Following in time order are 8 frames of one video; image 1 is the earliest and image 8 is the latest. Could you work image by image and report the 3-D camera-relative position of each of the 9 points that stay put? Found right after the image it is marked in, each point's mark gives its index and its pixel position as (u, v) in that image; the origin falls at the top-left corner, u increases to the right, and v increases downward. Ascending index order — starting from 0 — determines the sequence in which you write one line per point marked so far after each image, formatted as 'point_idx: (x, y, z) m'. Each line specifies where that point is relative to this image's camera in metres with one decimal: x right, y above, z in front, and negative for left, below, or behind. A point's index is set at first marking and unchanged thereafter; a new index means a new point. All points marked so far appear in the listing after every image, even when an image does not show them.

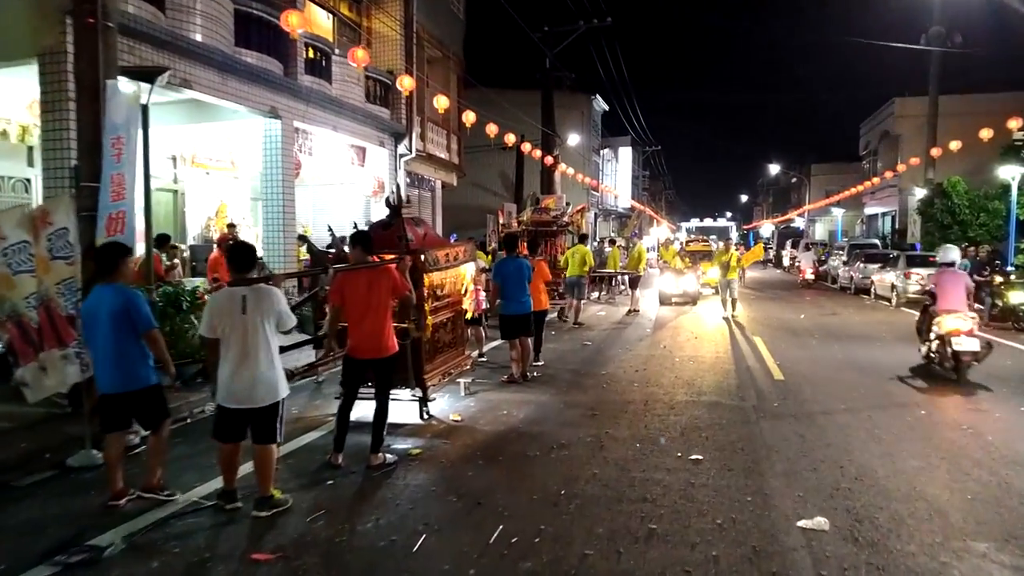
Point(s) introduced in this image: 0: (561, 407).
0: (+0.6, -1.4, +8.4) m
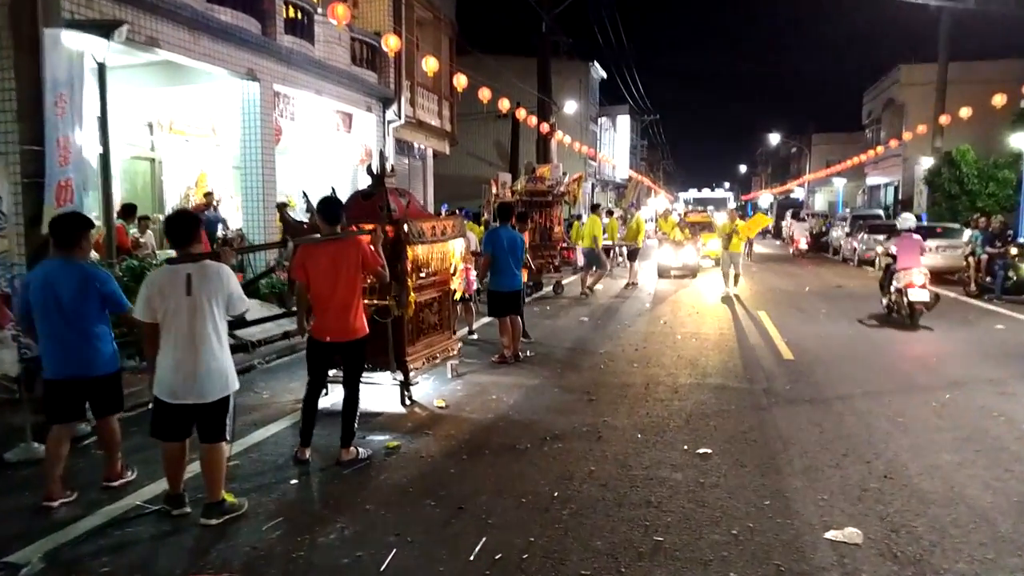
0: (+0.5, -1.1, +7.7) m
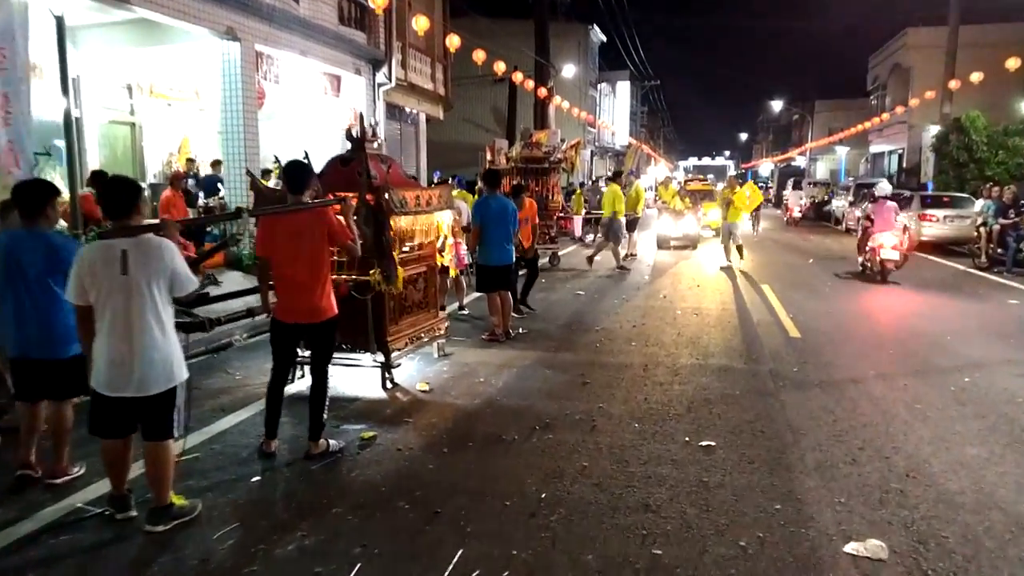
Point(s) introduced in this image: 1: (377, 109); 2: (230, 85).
0: (+0.3, -0.8, +7.2) m
1: (-3.4, +4.5, +18.5) m
2: (-5.1, +3.7, +13.2) m
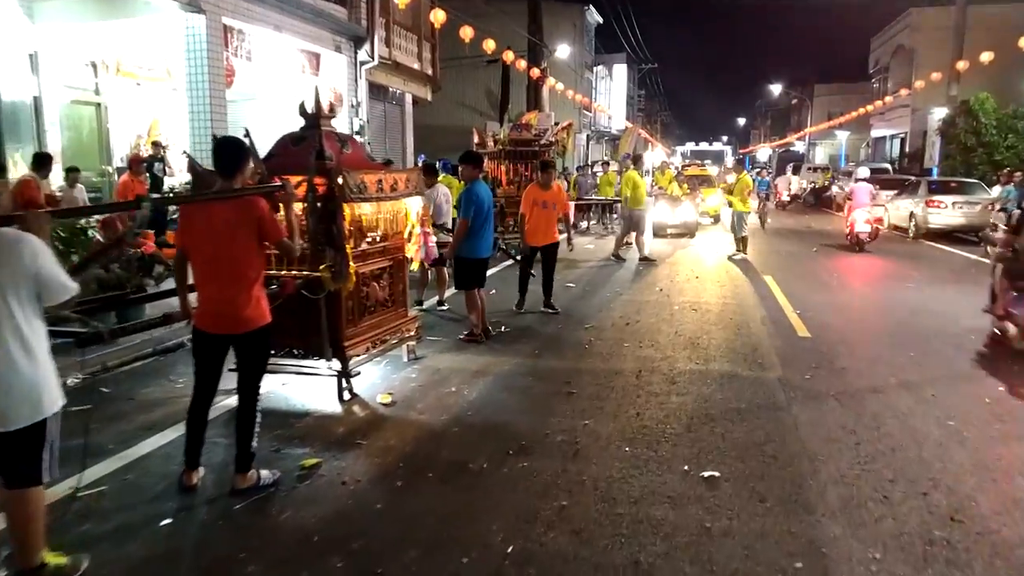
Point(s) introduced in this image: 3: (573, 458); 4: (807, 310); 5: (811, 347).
0: (+0.1, -0.8, +6.4) m
1: (-3.6, +4.7, +17.6) m
2: (-5.3, +3.8, +12.3) m
3: (+0.4, -1.1, +4.7) m
4: (+3.8, -0.3, +9.4) m
5: (+3.0, -0.6, +7.4) m
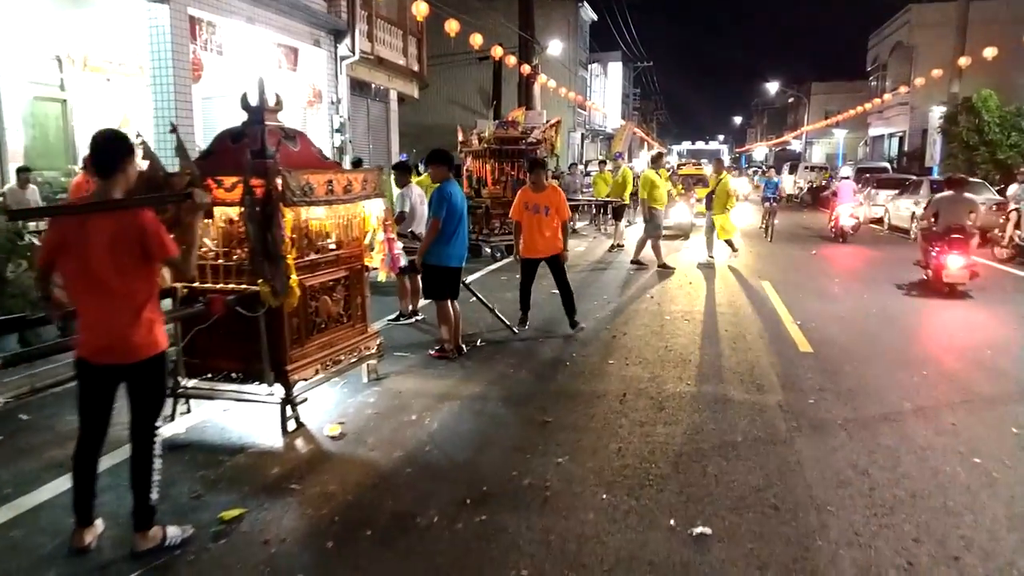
0: (-0.1, -0.9, +5.7) m
1: (-3.9, +4.6, +16.8) m
2: (-5.6, +3.7, +11.6) m
3: (+0.2, -1.2, +4.0) m
4: (+3.5, -0.4, +8.7) m
5: (+2.8, -0.7, +6.7) m
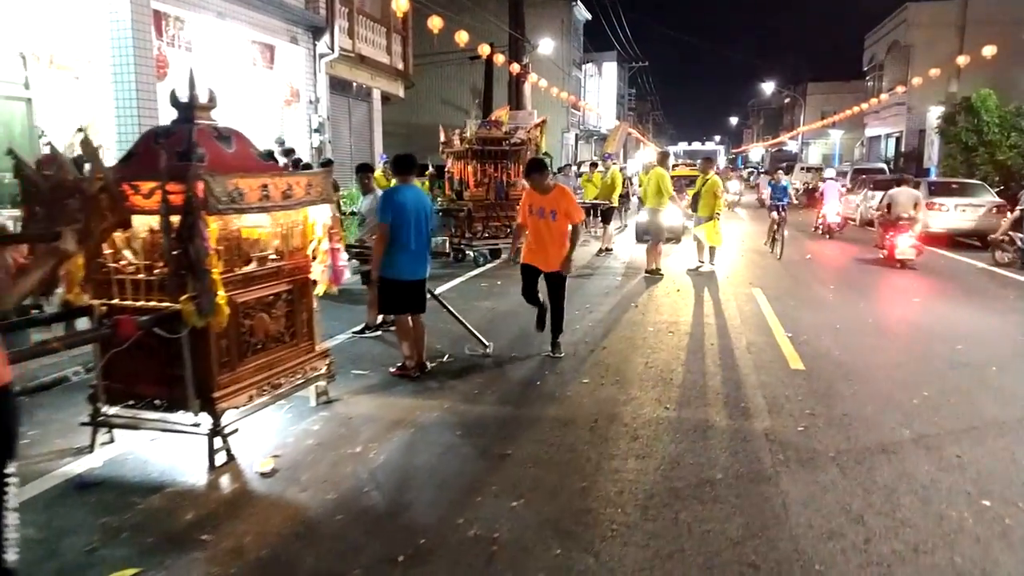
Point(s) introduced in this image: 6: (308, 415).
0: (-0.4, -1.0, +5.1) m
1: (-4.3, +4.5, +16.3) m
2: (-5.9, +3.6, +11.0) m
3: (-0.1, -1.3, +3.4) m
4: (+3.2, -0.5, +8.1) m
5: (+2.5, -0.8, +6.2) m
6: (-1.5, -1.0, +5.6) m
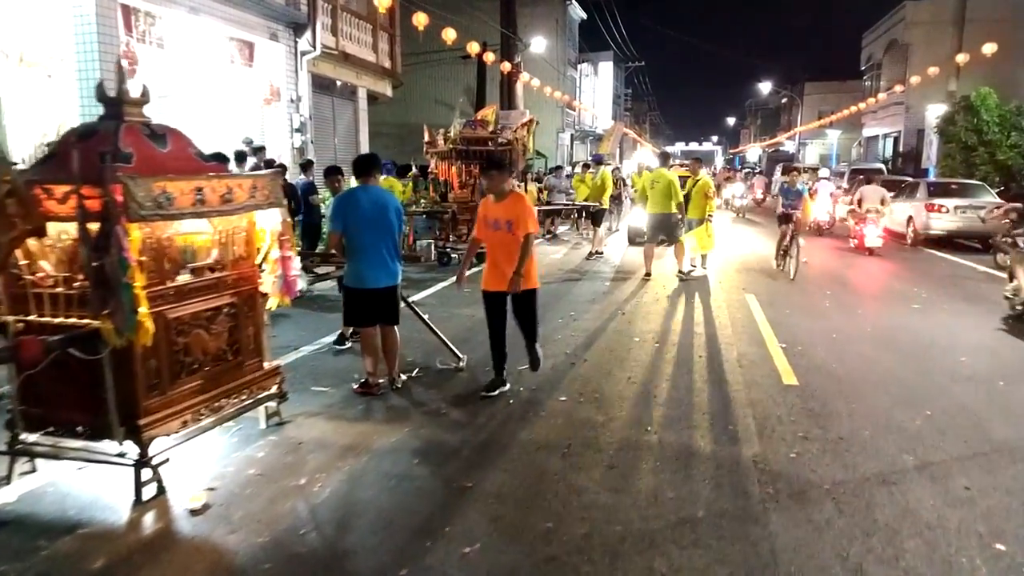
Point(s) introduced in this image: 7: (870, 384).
0: (-0.6, -1.1, +4.7) m
1: (-4.5, +4.4, +15.8) m
2: (-6.1, +3.5, +10.5) m
3: (-0.4, -1.4, +2.9) m
4: (+3.0, -0.6, +7.7) m
5: (+2.2, -0.9, +5.7) m
6: (-1.8, -1.0, +5.2) m
7: (+3.0, -0.8, +6.3) m
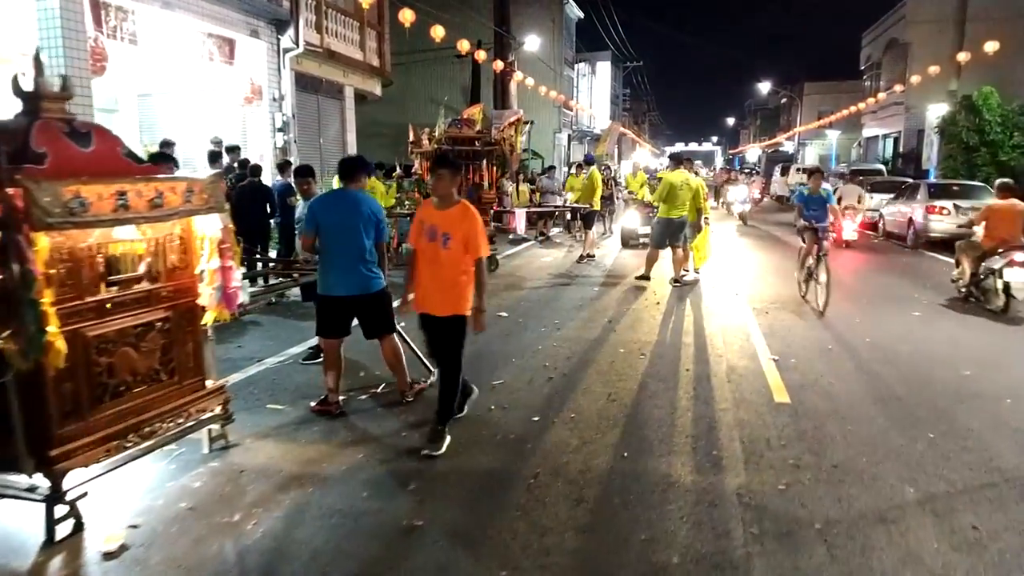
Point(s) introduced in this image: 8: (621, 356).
0: (-0.9, -1.2, +4.2) m
1: (-4.8, +4.3, +15.4) m
2: (-6.4, +3.4, +10.1) m
3: (-0.6, -1.5, +2.5) m
4: (+2.7, -0.7, +7.2) m
5: (+2.0, -1.0, +5.3) m
6: (-2.0, -1.1, +4.7) m
7: (+2.8, -0.9, +5.8) m
8: (+1.1, -0.7, +7.2) m
